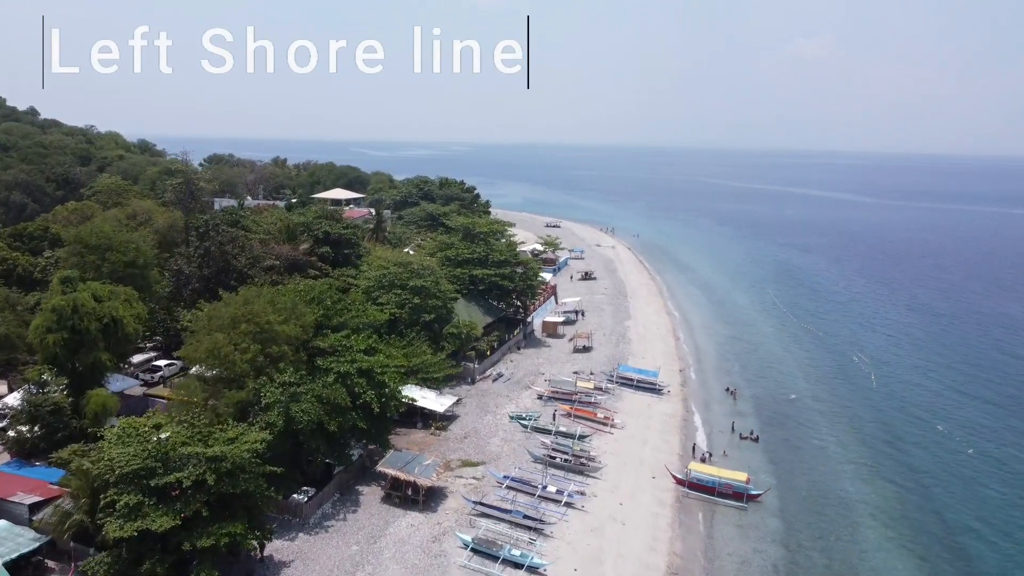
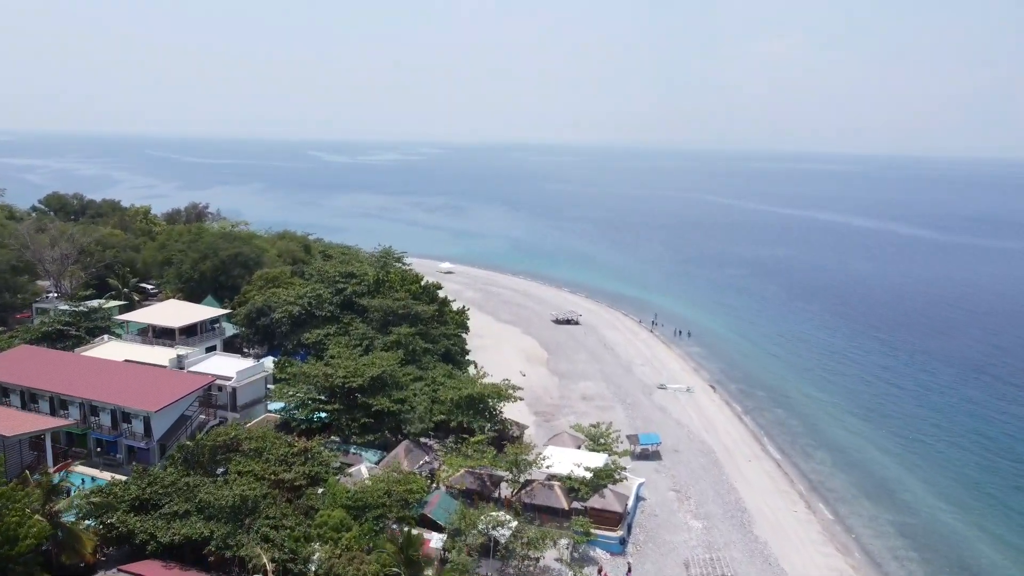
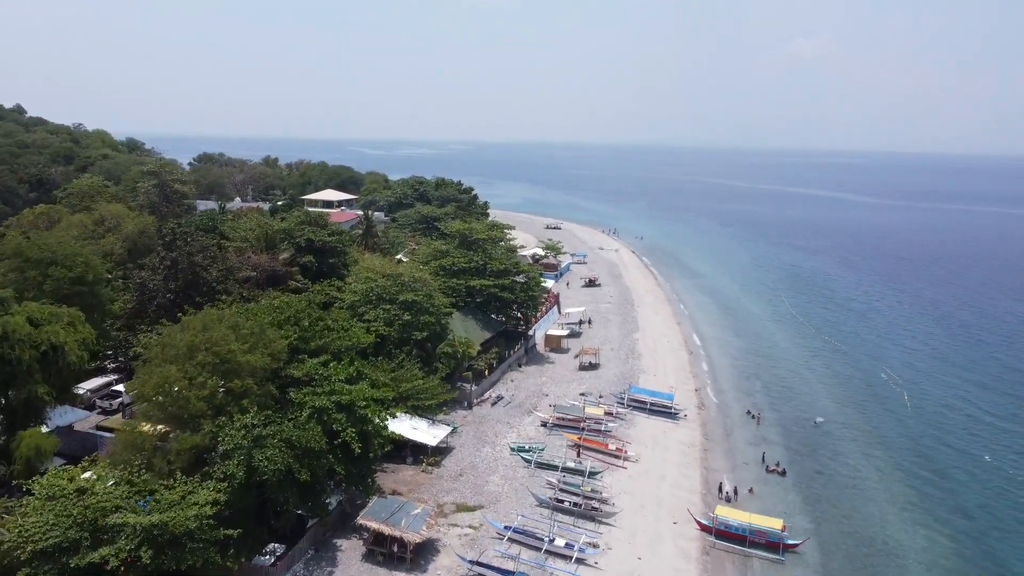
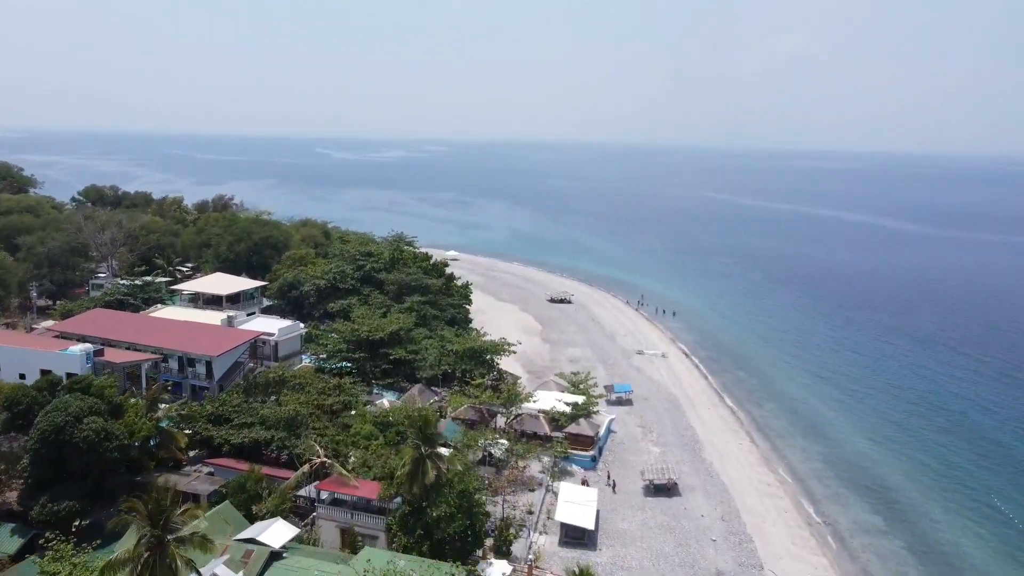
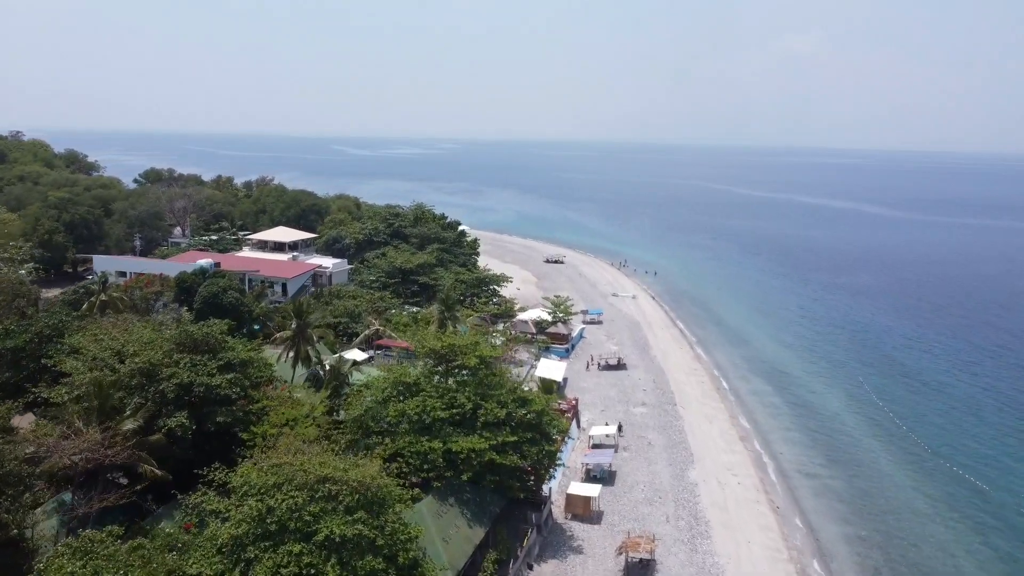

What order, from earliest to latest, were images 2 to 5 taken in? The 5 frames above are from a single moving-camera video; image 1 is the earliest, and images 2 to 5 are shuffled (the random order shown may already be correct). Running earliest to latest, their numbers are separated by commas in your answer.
3, 5, 4, 2
